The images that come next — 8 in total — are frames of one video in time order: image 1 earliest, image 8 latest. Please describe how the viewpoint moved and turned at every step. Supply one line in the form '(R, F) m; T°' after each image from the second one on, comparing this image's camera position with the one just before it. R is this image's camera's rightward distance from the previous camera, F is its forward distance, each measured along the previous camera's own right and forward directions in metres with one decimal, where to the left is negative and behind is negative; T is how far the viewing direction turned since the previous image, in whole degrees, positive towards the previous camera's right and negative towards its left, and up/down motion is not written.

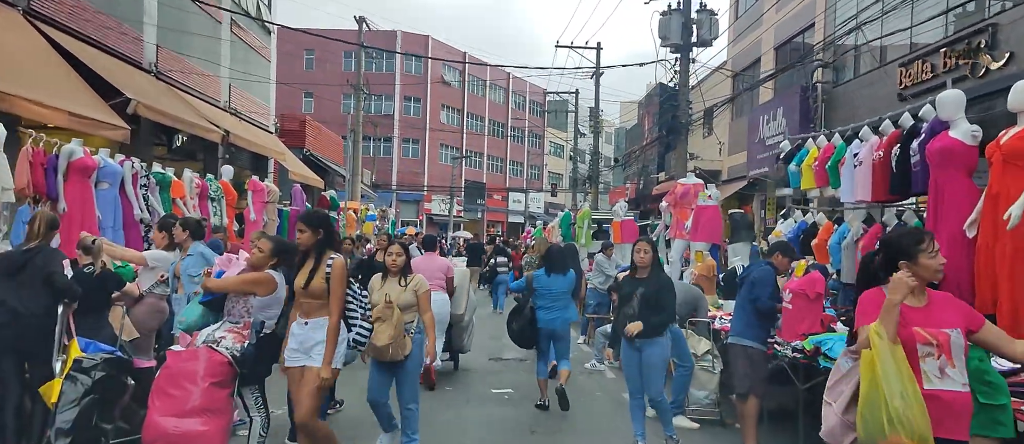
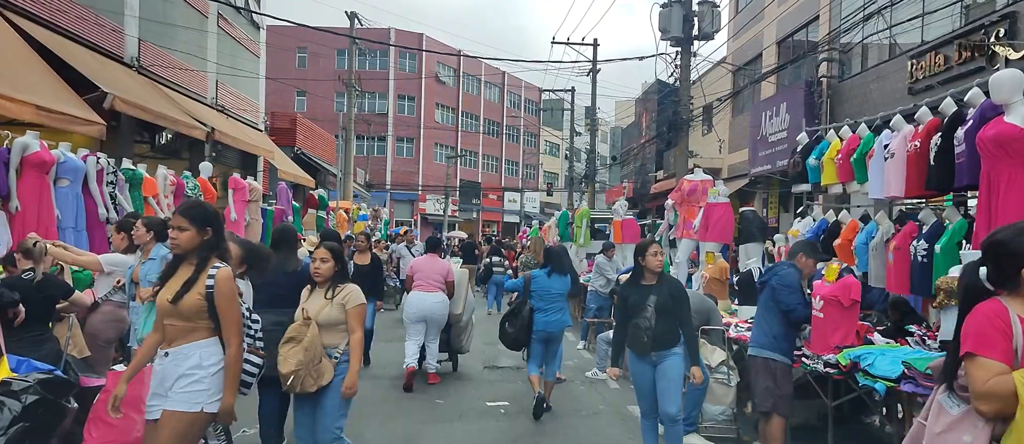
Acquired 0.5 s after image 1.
(0.0, +0.6) m; 0°
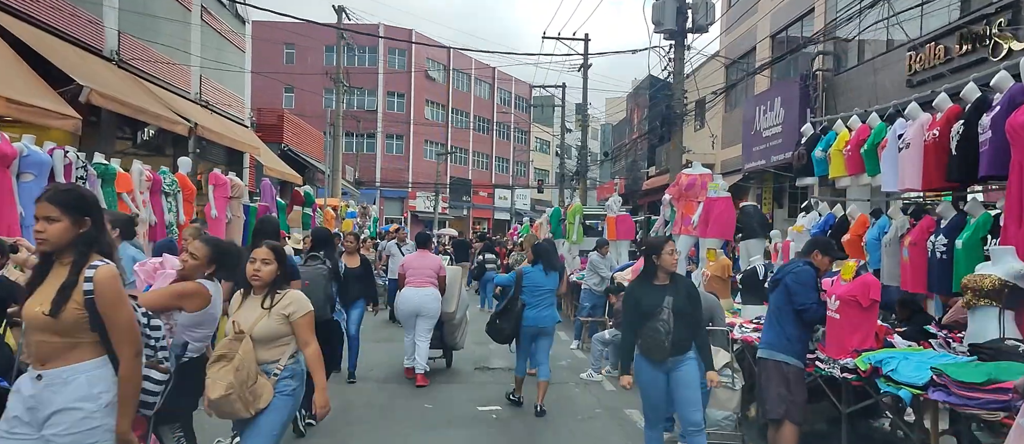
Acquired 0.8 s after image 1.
(0.0, +0.3) m; +1°
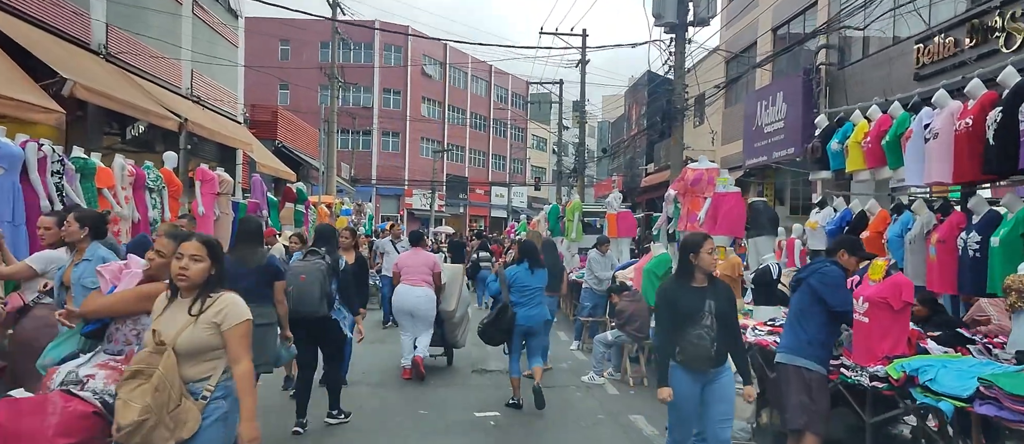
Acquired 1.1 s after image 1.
(0.0, +0.3) m; 0°
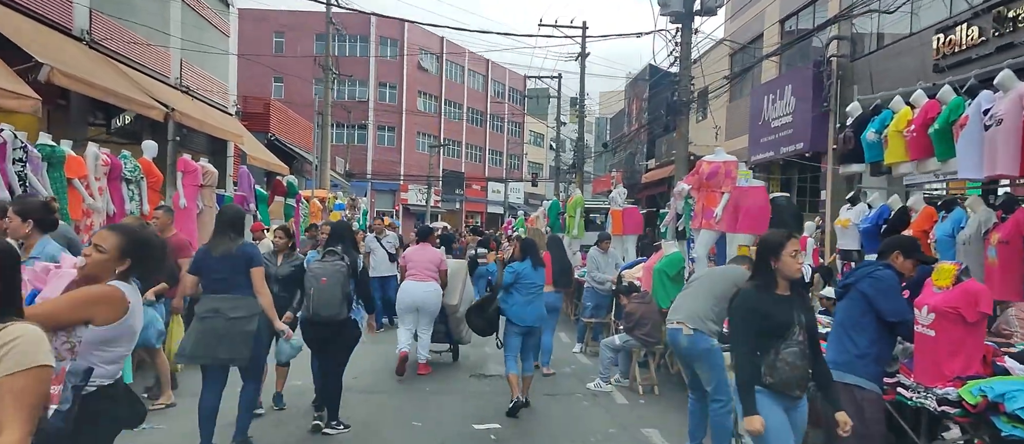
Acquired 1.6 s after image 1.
(-0.1, +0.6) m; 0°
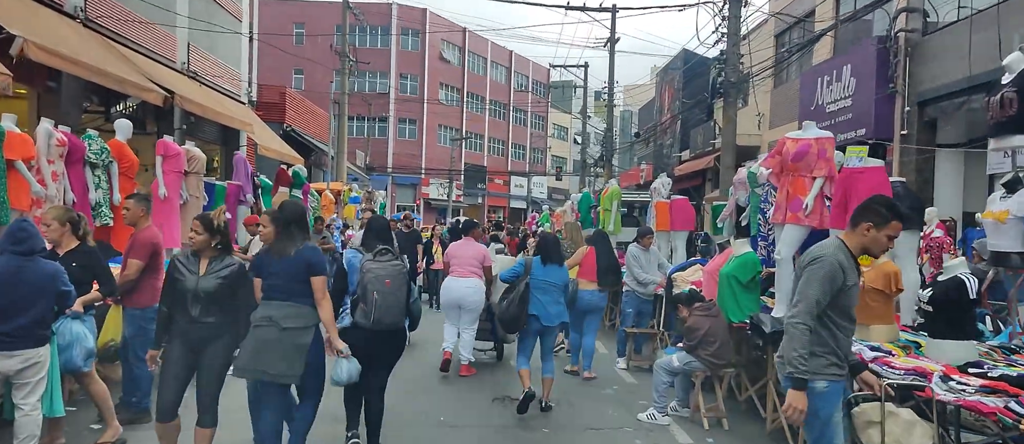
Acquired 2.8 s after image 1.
(-0.1, +1.4) m; -2°
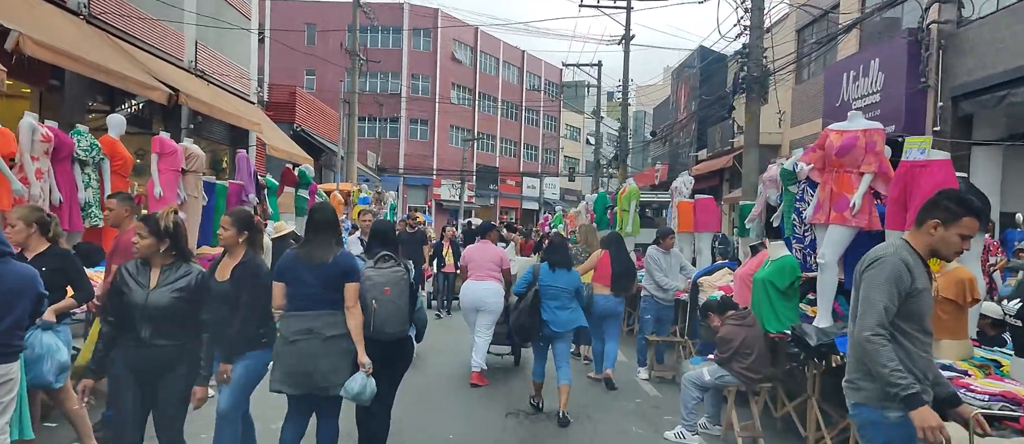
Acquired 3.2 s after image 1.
(0.0, +0.5) m; -1°
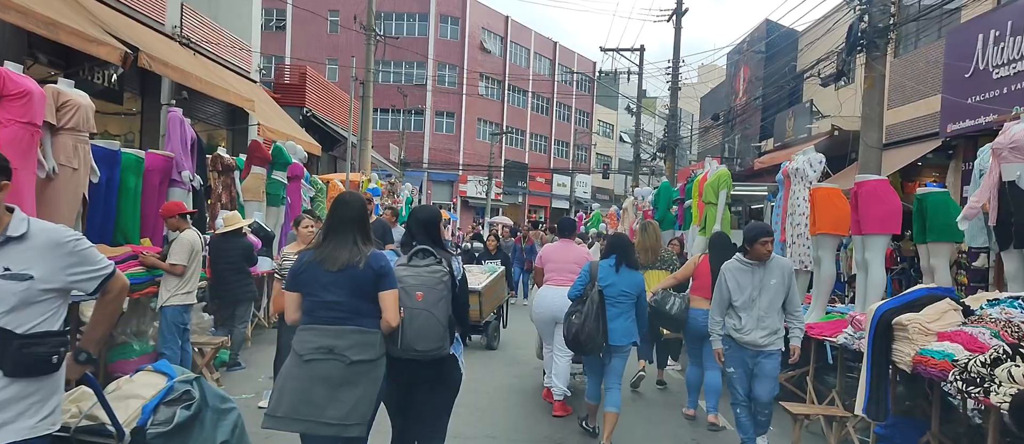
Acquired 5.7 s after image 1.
(-0.2, +3.2) m; -2°
